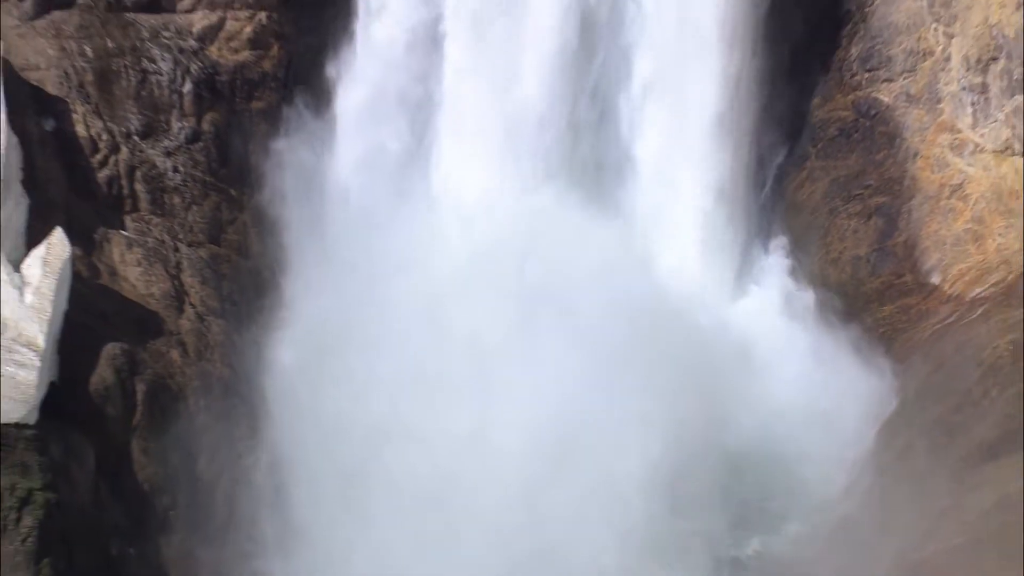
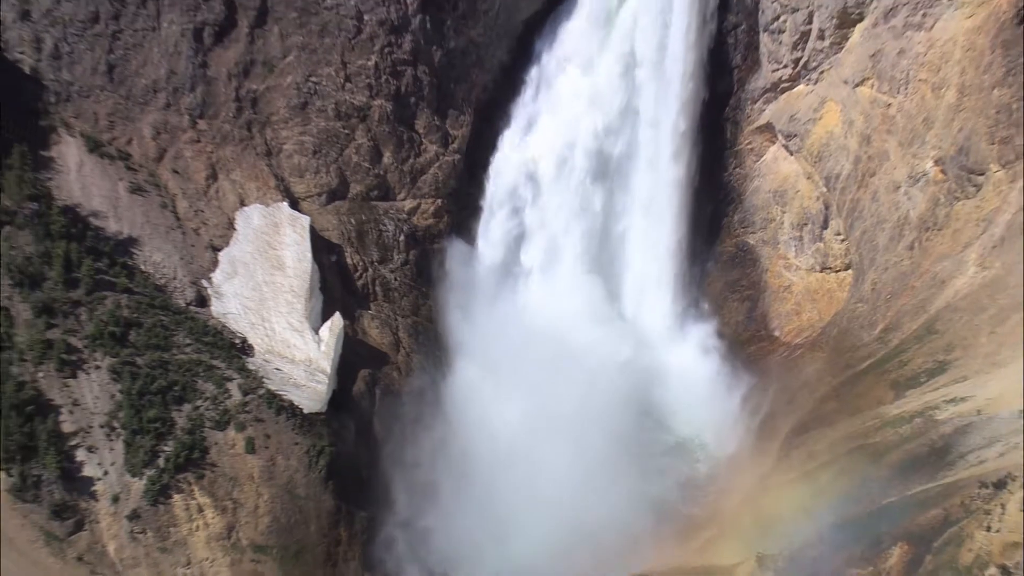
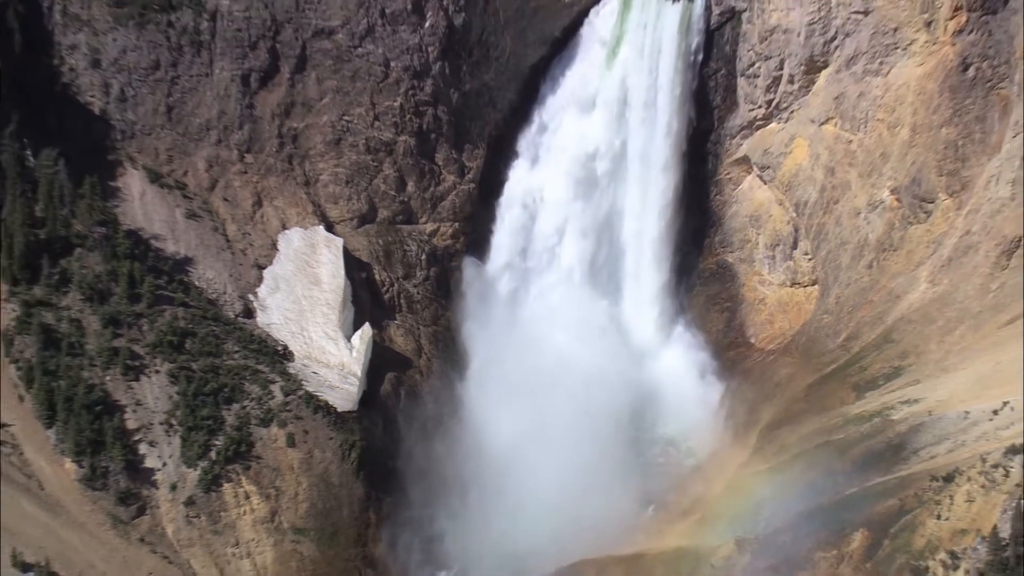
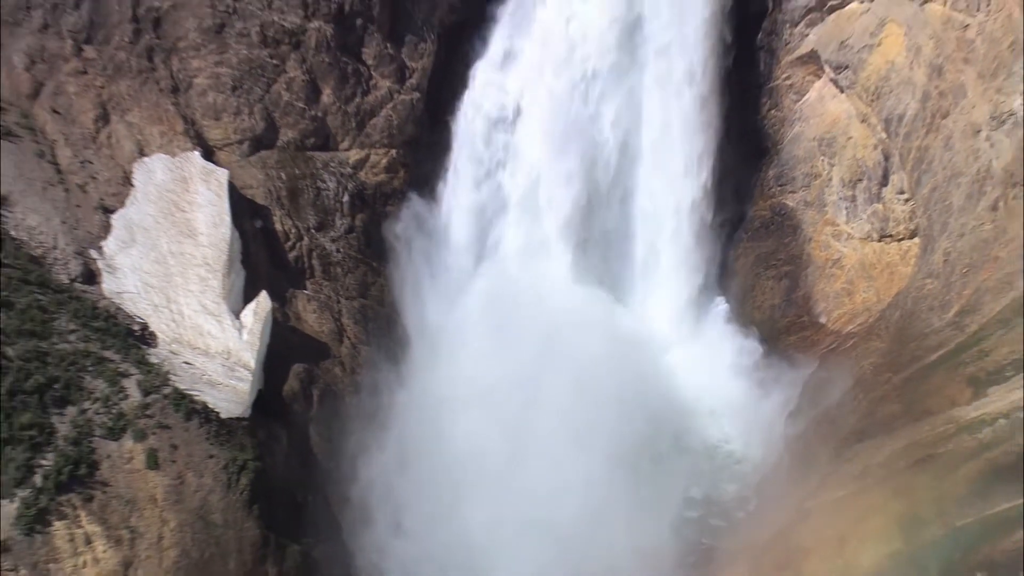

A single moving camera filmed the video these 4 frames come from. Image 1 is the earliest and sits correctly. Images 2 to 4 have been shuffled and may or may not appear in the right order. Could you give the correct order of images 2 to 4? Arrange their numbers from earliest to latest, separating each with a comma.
4, 2, 3
